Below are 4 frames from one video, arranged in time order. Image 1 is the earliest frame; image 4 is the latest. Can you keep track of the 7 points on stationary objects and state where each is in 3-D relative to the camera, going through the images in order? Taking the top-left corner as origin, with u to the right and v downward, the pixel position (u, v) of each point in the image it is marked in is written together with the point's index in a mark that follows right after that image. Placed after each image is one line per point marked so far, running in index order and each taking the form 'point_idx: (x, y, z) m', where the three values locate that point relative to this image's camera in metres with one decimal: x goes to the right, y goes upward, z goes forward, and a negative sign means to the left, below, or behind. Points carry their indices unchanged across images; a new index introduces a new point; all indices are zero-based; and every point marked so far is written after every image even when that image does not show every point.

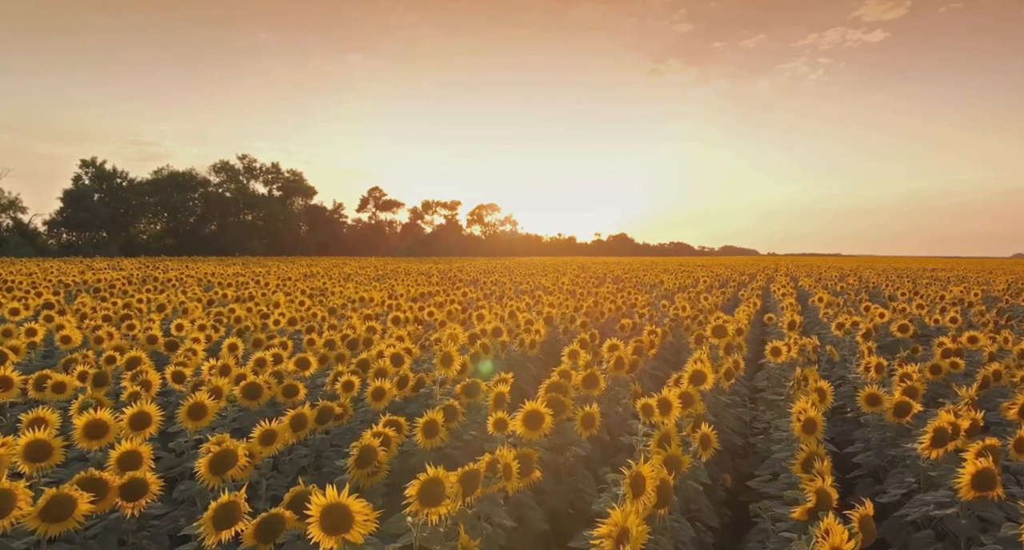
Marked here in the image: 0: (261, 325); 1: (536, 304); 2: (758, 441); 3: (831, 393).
0: (-4.6, -1.0, +12.6) m
1: (+0.7, -0.7, +18.4) m
2: (+2.6, -1.8, +7.3) m
3: (+3.1, -1.2, +6.8) m
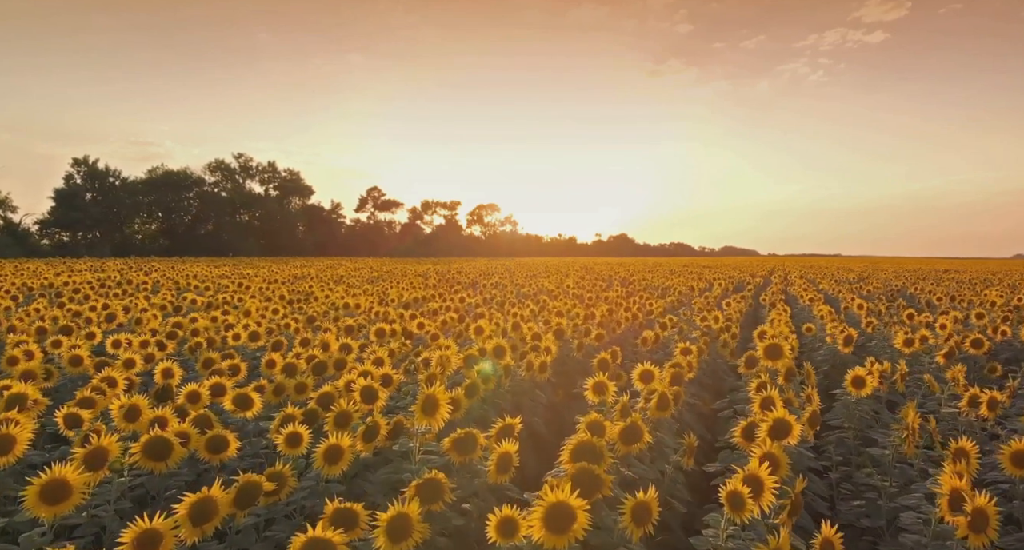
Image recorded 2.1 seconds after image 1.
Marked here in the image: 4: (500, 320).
0: (-4.5, -1.1, +10.6) m
1: (+0.8, -0.8, +16.4) m
2: (+2.7, -1.8, +5.3) m
3: (+3.2, -1.2, +4.8) m
4: (-0.2, -0.8, +13.3) m
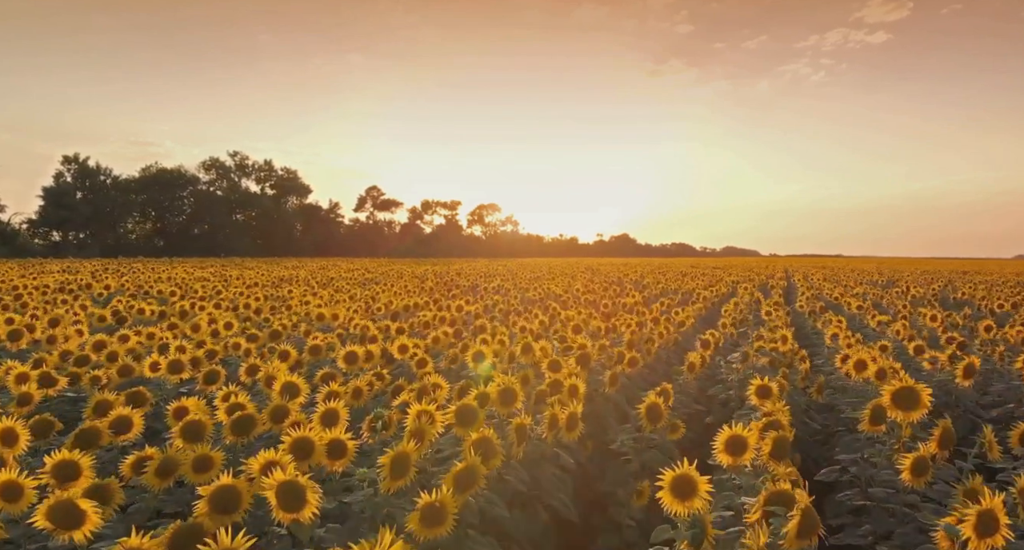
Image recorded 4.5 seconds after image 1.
0: (-4.4, -1.2, +8.0) m
1: (+0.9, -0.9, +13.7) m
2: (+2.8, -2.0, +2.6) m
3: (+3.3, -1.4, +2.2) m
4: (-0.1, -1.0, +10.7) m
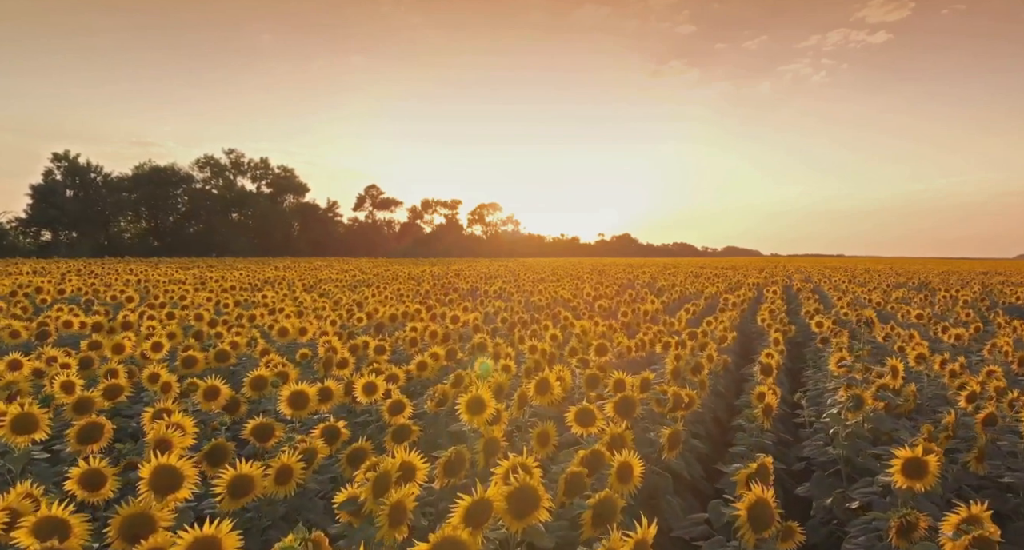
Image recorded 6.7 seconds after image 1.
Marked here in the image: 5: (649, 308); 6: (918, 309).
0: (-4.3, -1.3, +5.5) m
1: (+1.0, -1.0, +11.2) m
2: (+2.9, -2.0, +0.1) m
3: (+3.4, -1.4, -0.3) m
4: (0.0, -1.0, +8.2) m
5: (+3.3, -0.9, +16.5) m
6: (+10.7, -0.9, +18.2) m
